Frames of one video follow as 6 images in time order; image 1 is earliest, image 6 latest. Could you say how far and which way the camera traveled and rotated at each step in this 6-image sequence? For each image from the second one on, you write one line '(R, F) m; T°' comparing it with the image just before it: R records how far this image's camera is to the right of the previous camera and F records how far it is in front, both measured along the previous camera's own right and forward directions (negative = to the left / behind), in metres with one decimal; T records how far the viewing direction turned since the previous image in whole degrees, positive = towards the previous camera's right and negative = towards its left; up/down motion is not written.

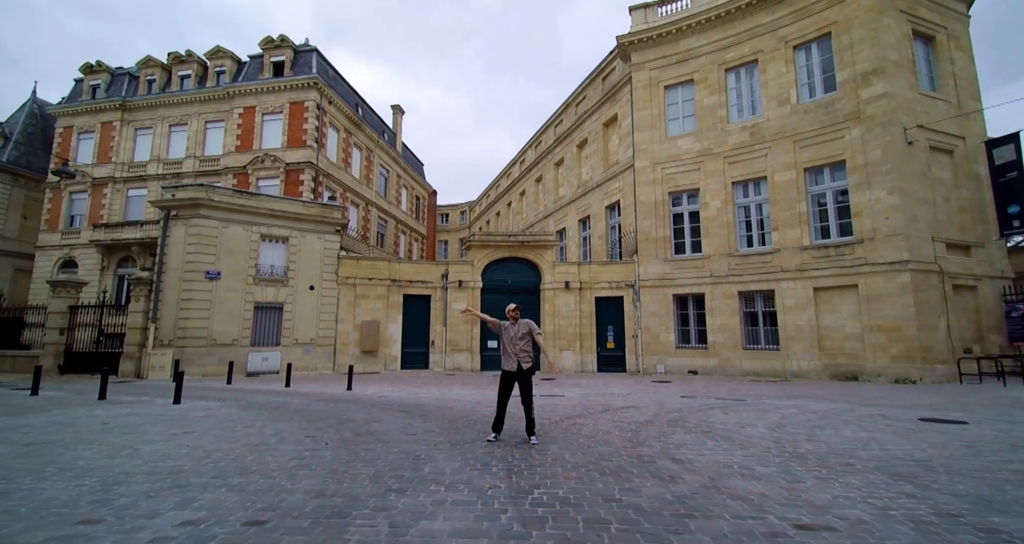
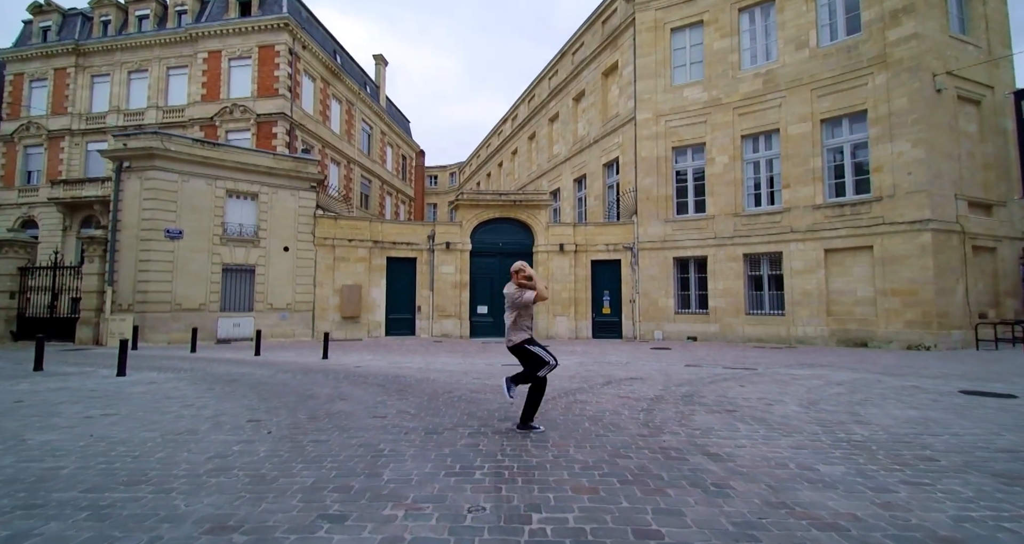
(0.0, +1.3) m; +1°
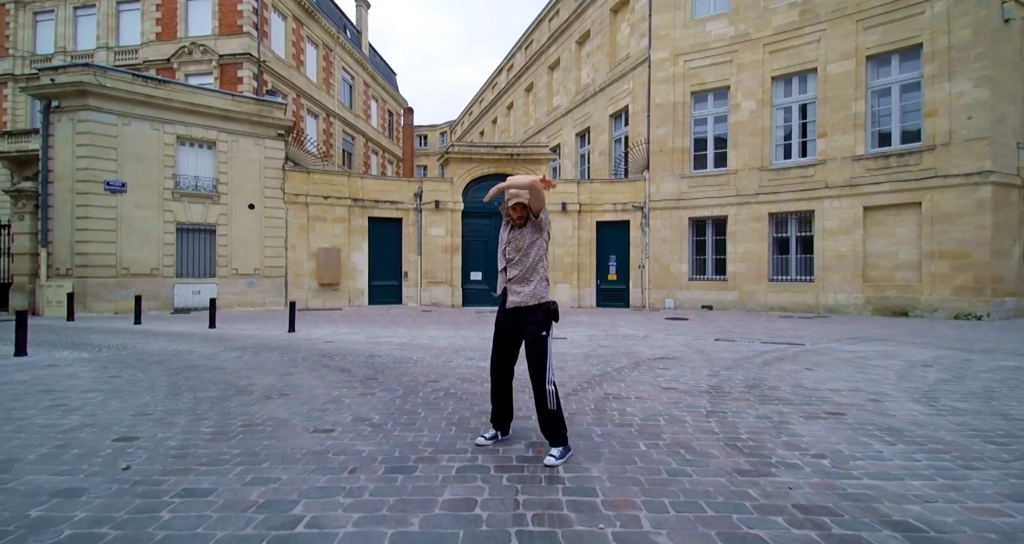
(-0.1, +1.9) m; +1°
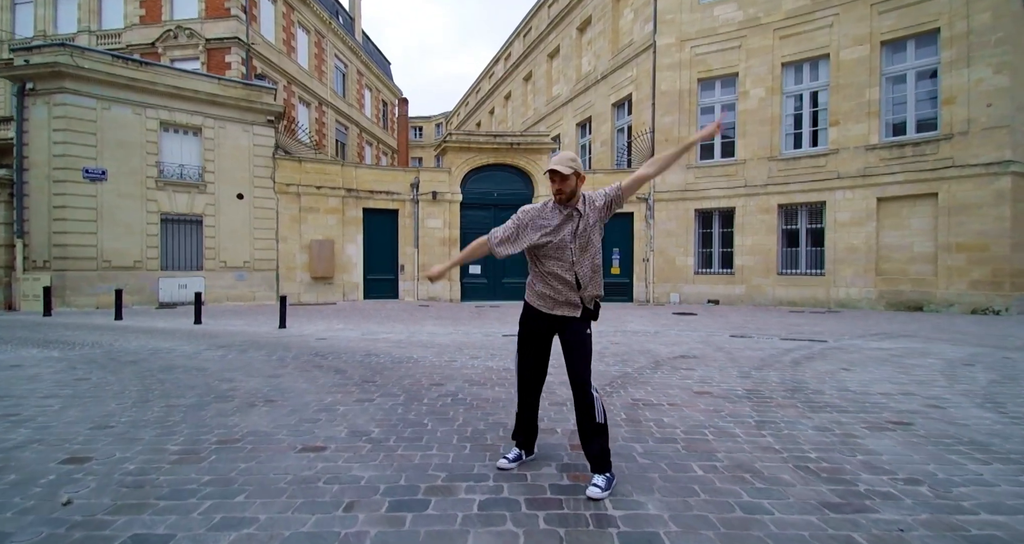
(-0.2, +0.6) m; +1°
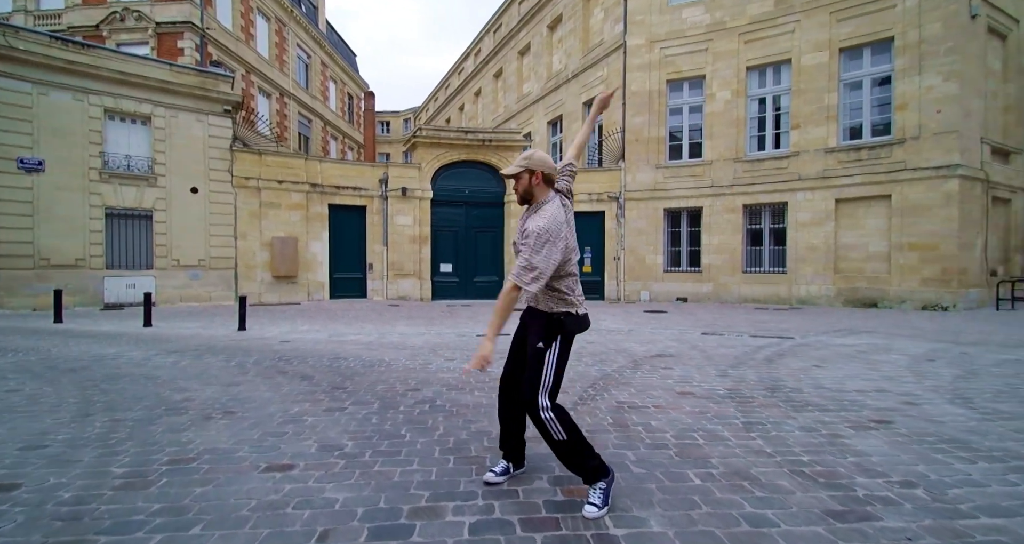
(-0.1, +0.2) m; +4°
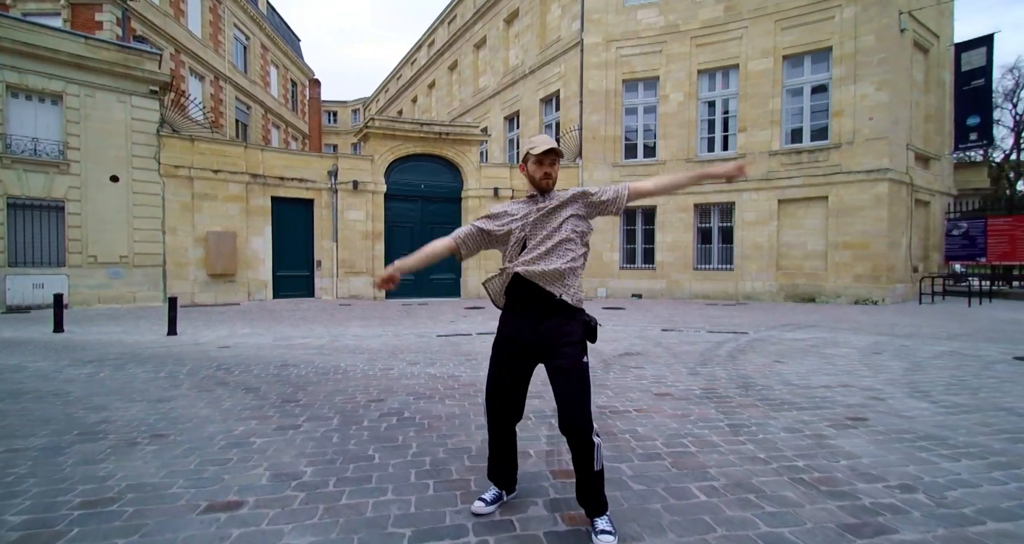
(-0.2, +0.3) m; +6°
